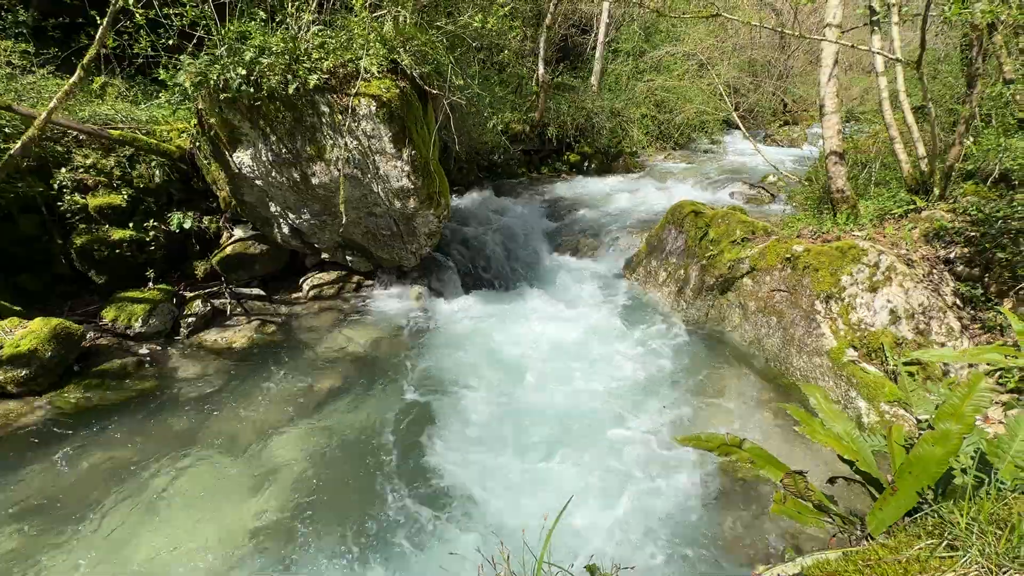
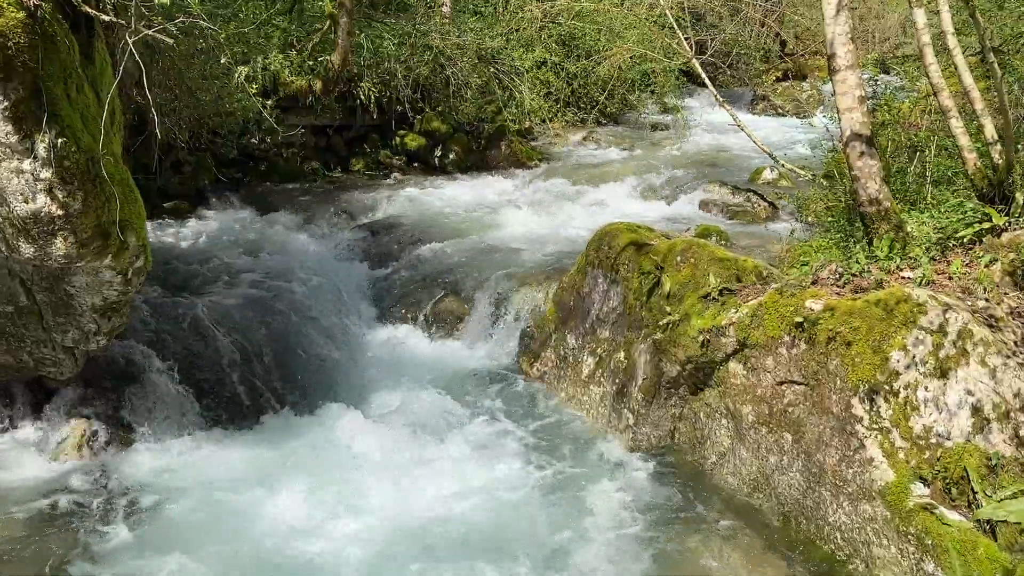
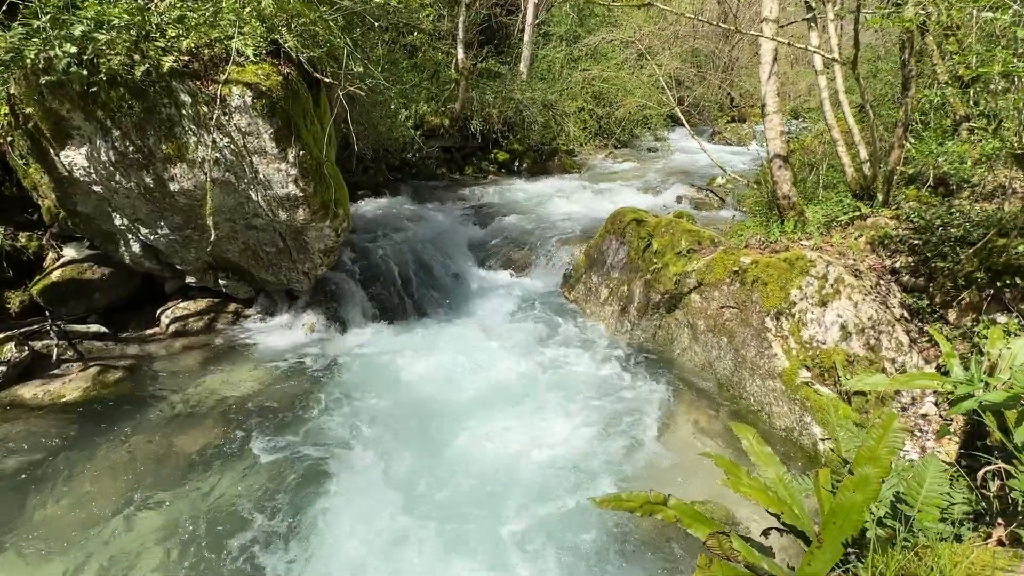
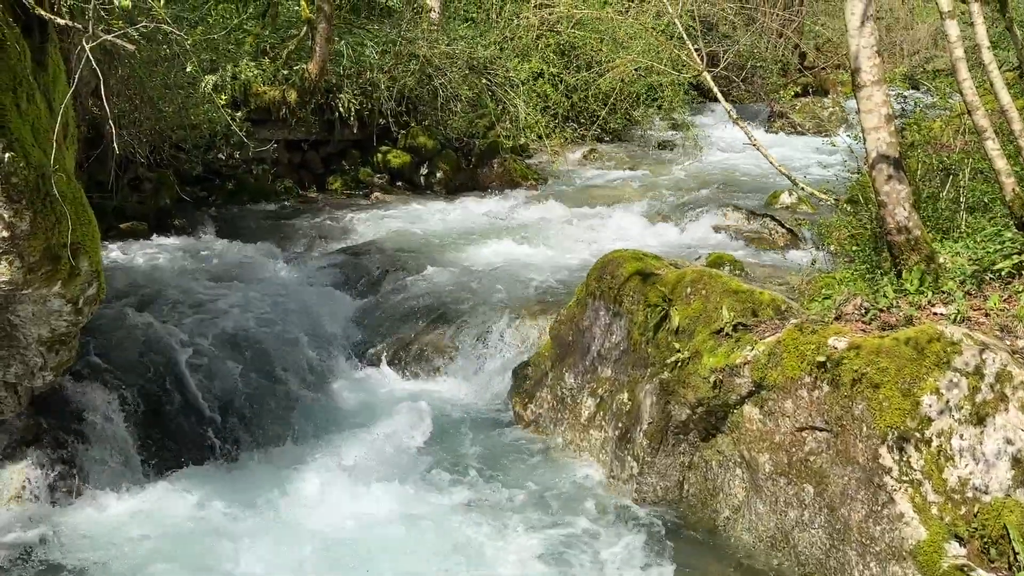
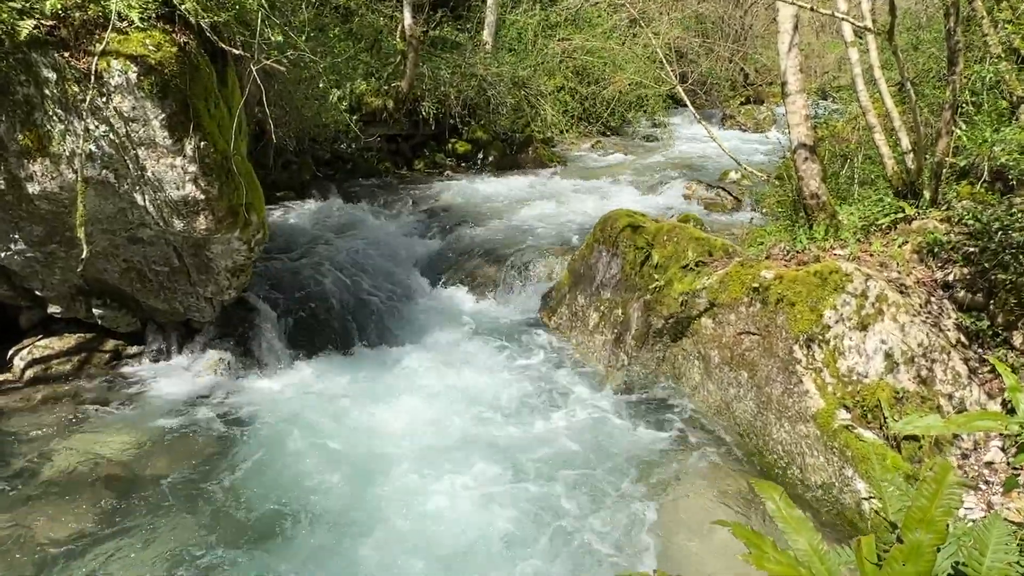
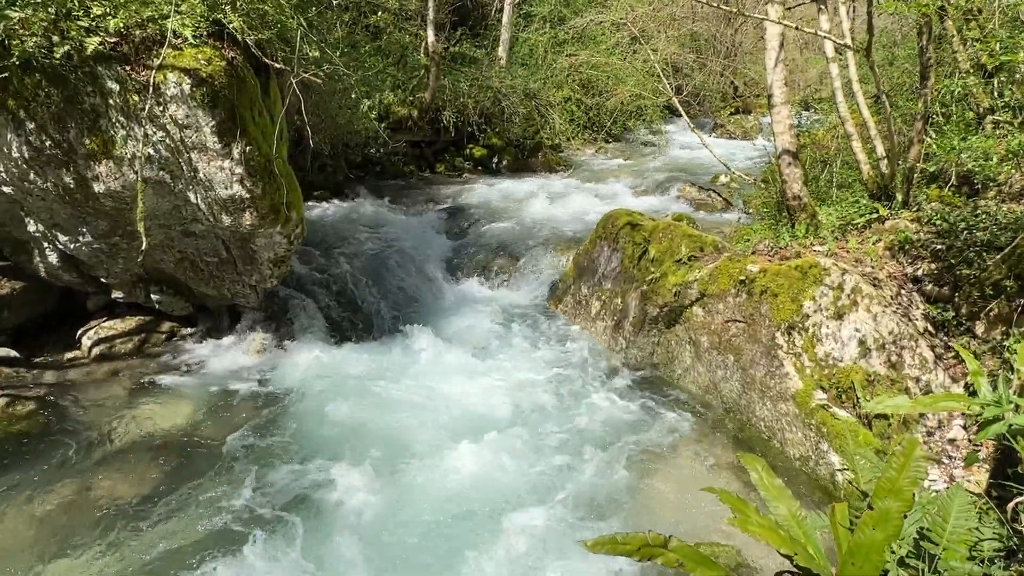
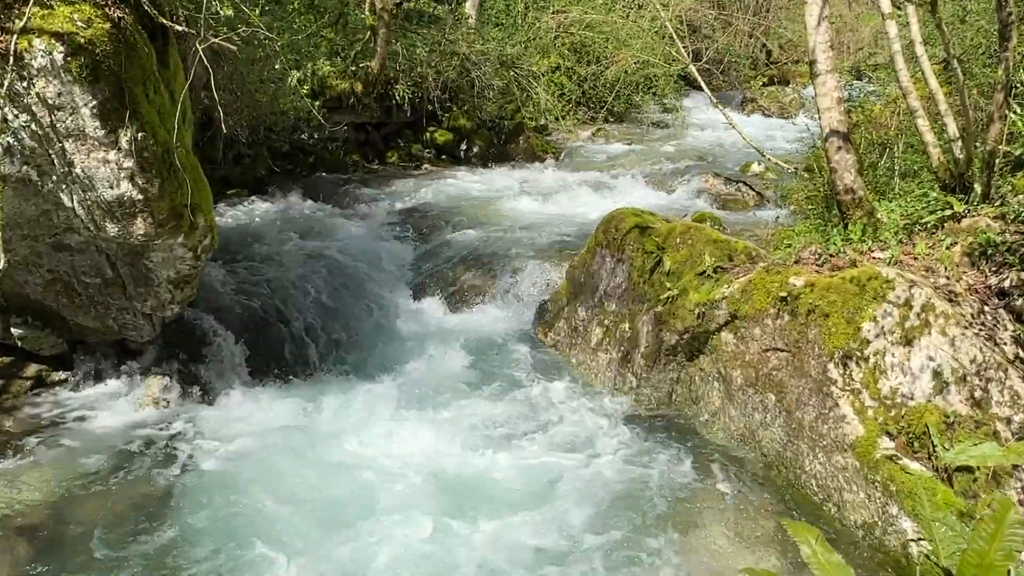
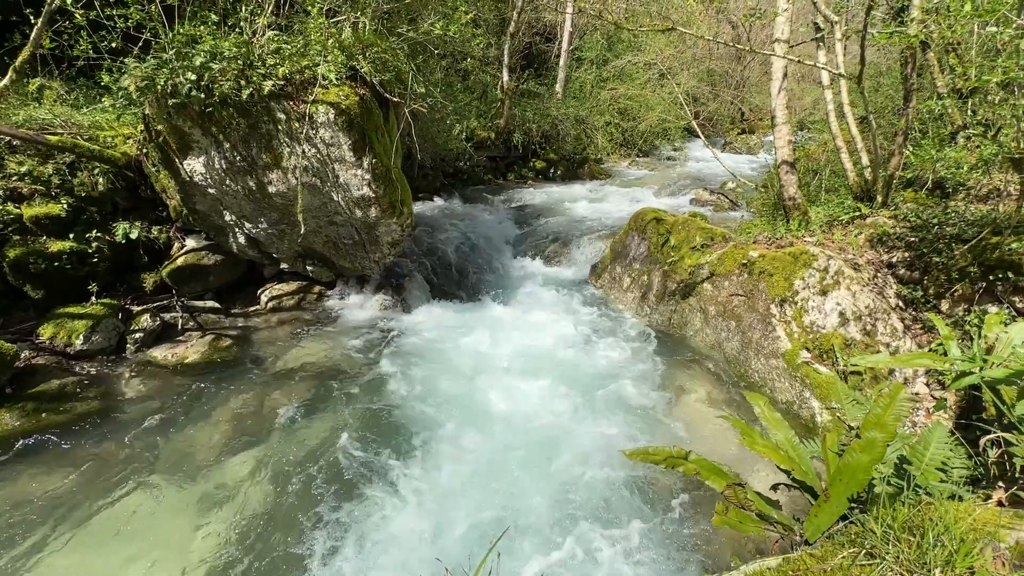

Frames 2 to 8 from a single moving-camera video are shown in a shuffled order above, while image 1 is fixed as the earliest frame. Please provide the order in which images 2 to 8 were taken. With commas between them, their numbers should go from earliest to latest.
8, 3, 6, 5, 7, 2, 4
